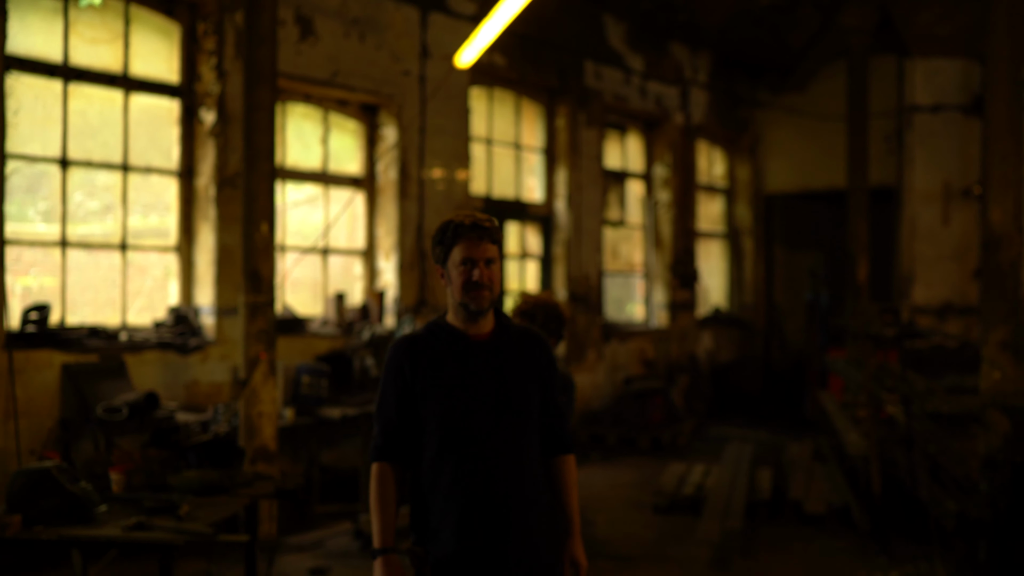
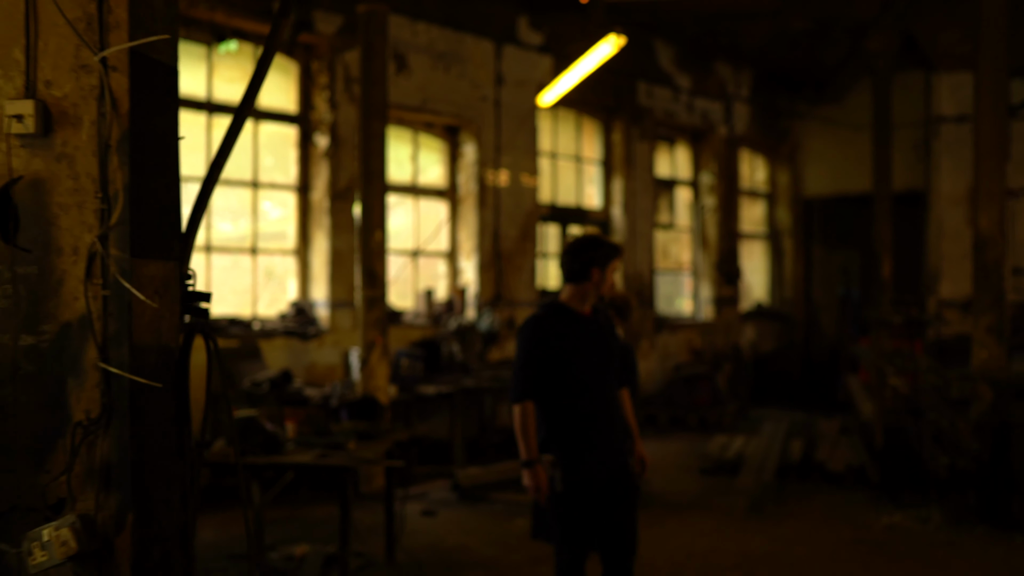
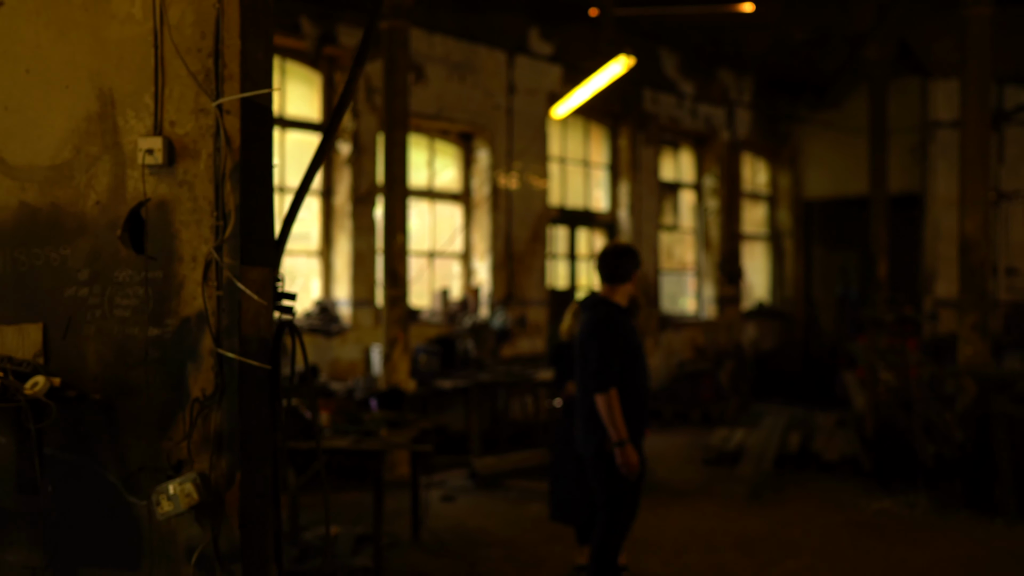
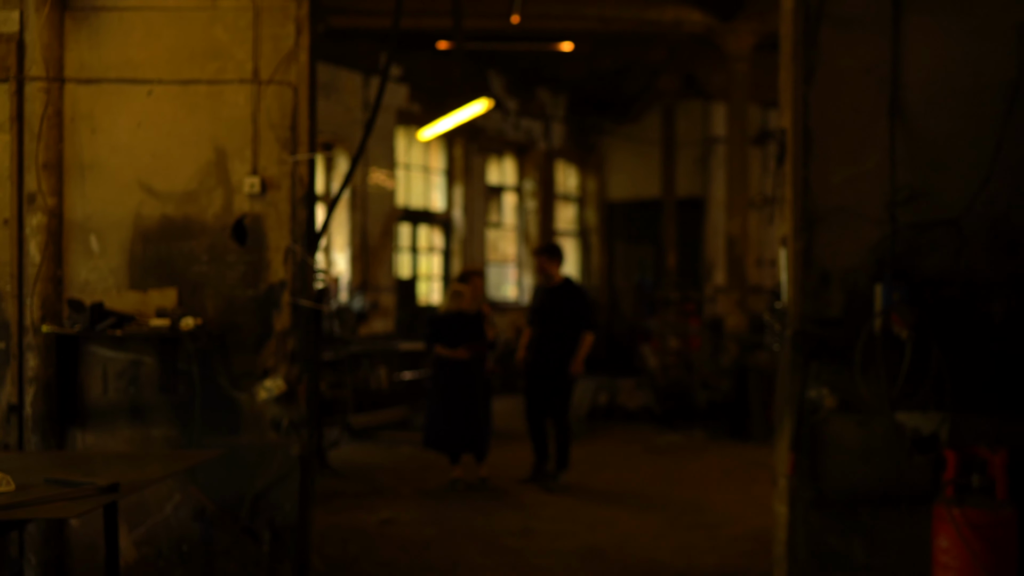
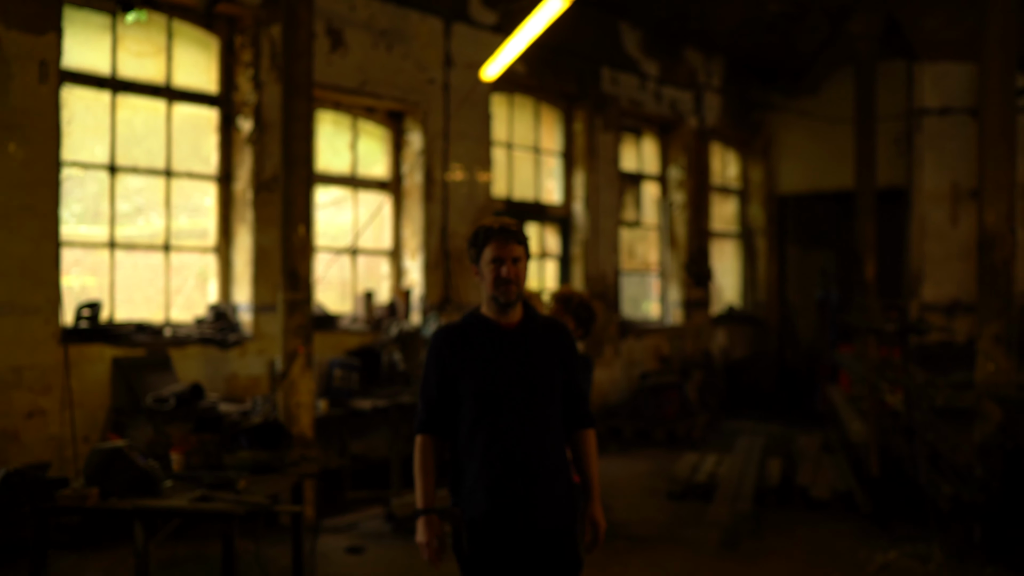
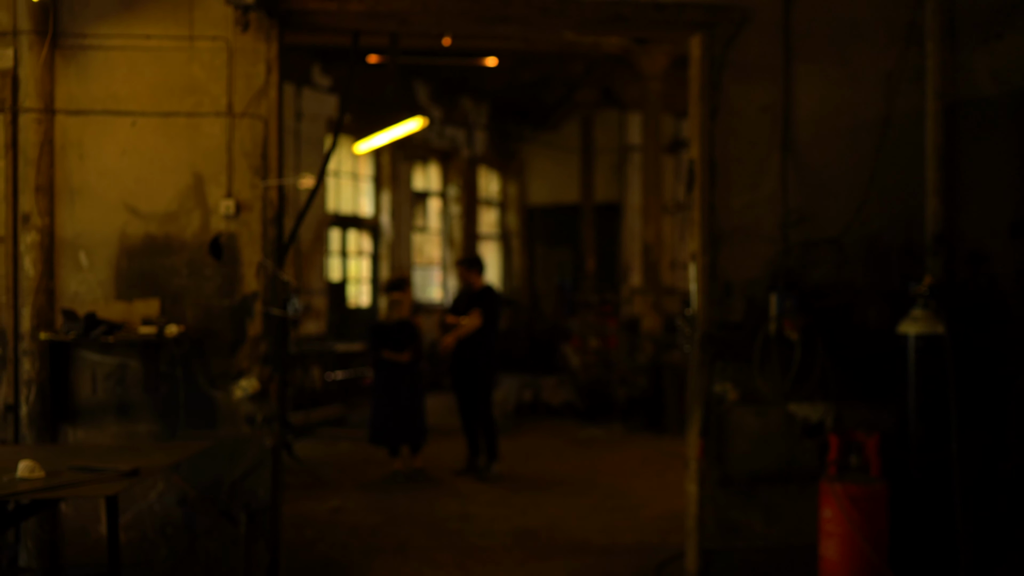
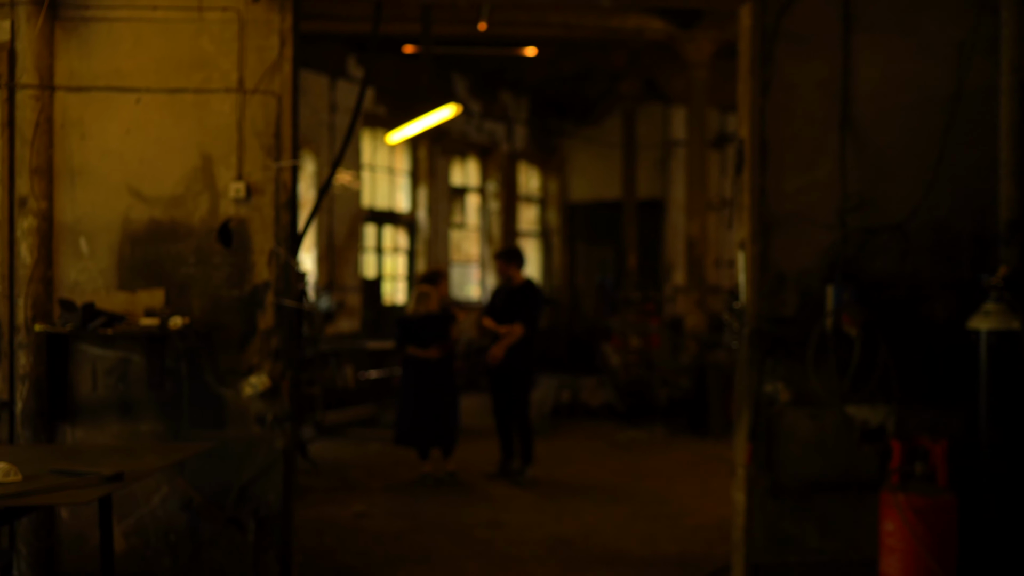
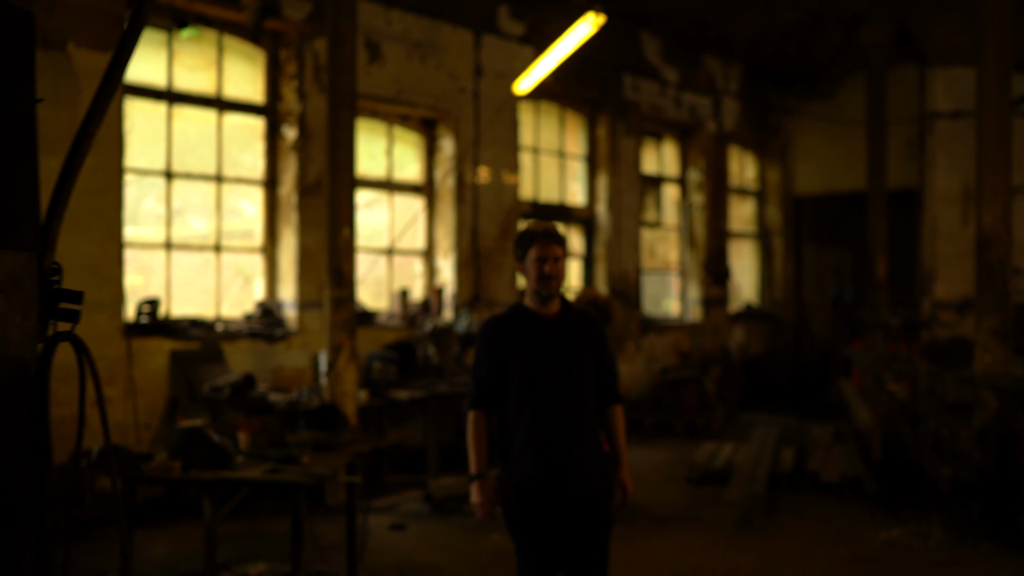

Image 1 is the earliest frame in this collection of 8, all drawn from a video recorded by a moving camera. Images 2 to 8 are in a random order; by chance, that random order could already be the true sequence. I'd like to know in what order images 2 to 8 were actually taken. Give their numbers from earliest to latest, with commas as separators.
5, 8, 2, 3, 4, 7, 6
